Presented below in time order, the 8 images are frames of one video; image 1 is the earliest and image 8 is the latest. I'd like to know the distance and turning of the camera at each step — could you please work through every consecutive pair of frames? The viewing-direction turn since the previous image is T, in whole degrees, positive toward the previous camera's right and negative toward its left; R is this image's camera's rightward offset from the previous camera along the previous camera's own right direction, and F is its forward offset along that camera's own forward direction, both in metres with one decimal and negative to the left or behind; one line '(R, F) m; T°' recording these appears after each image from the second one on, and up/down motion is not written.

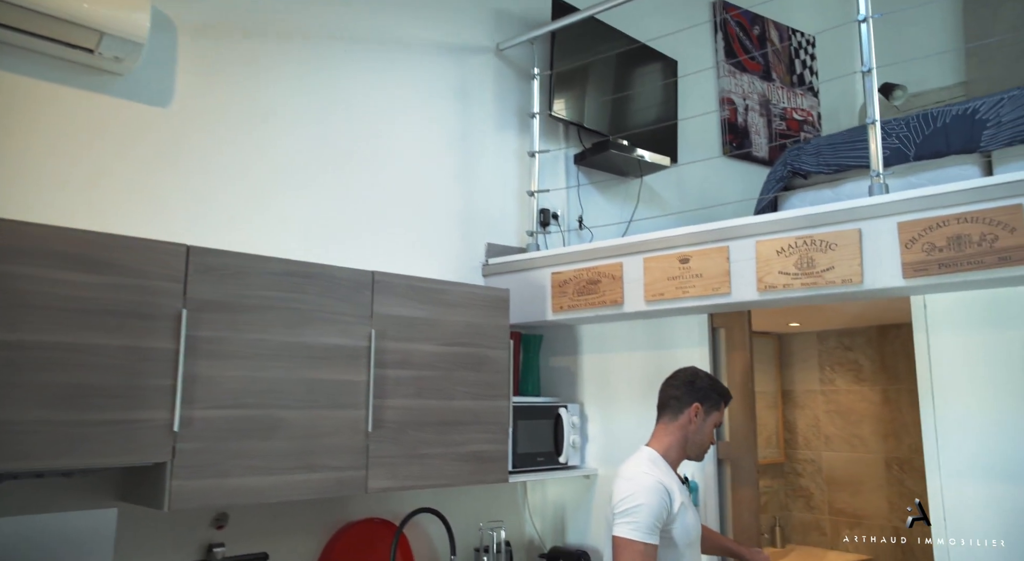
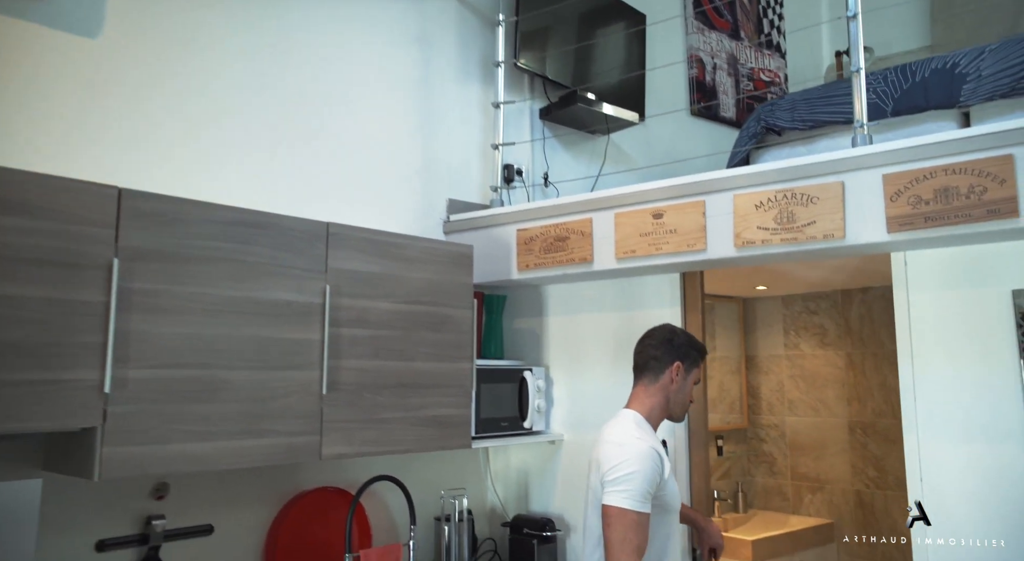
(0.0, +0.2) m; +3°
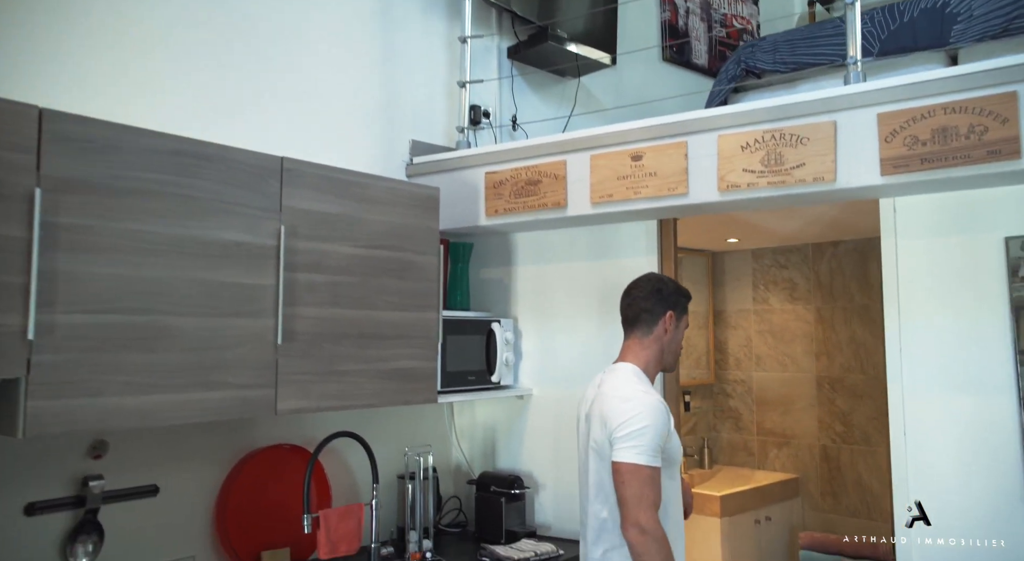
(0.0, +0.2) m; +3°
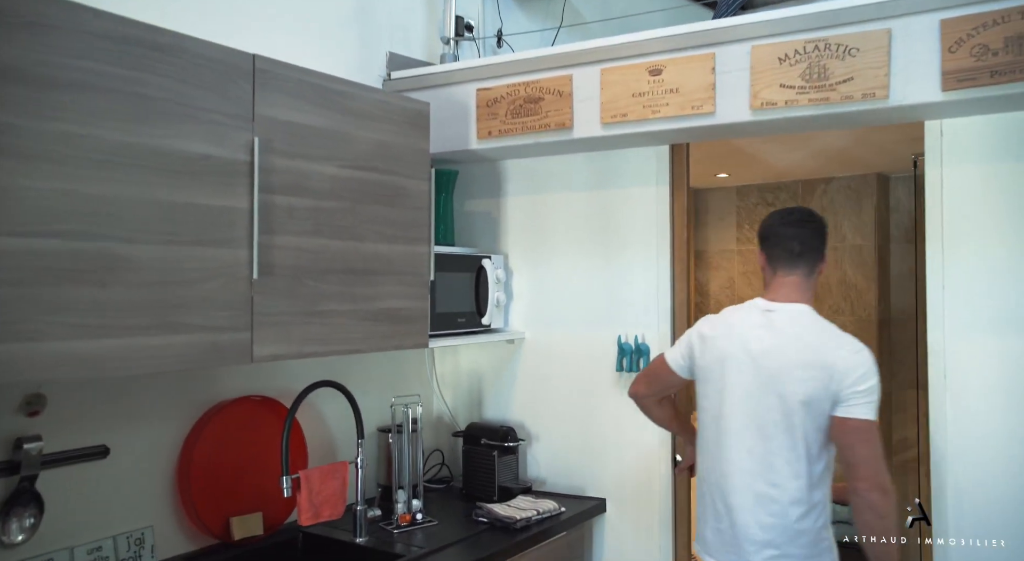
(-0.2, +0.3) m; +5°
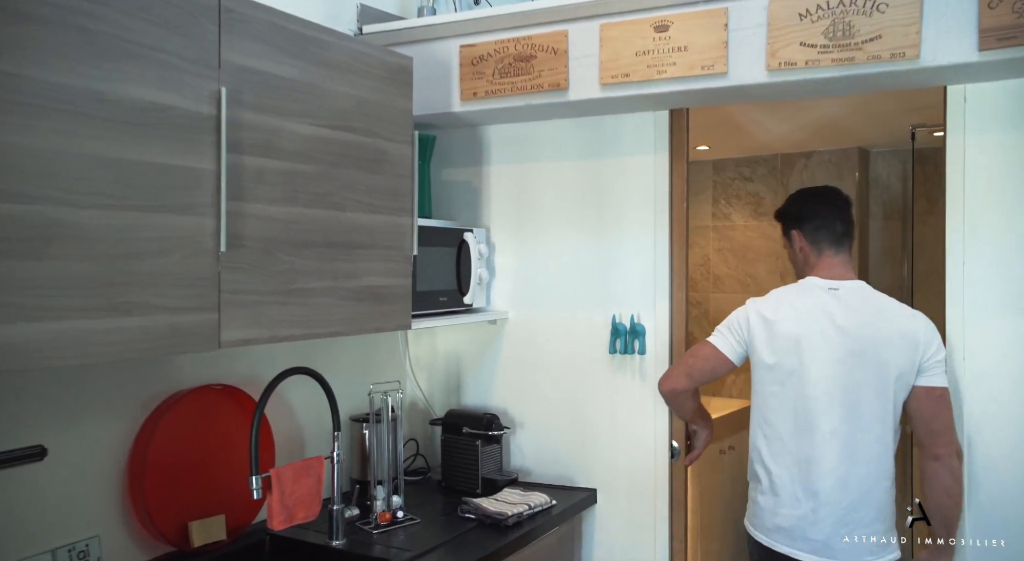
(-0.1, +0.2) m; +4°
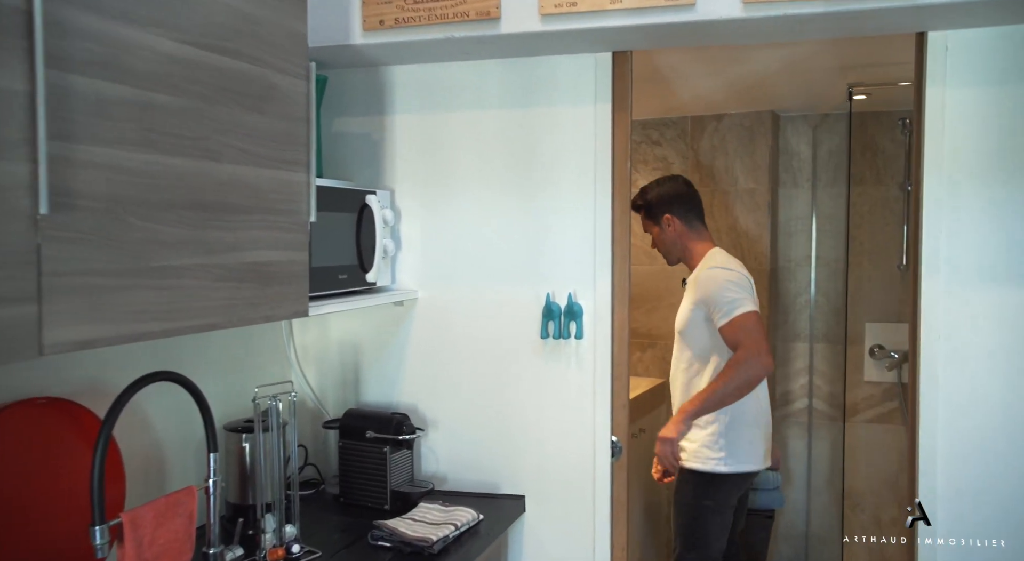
(-0.1, +0.4) m; +10°
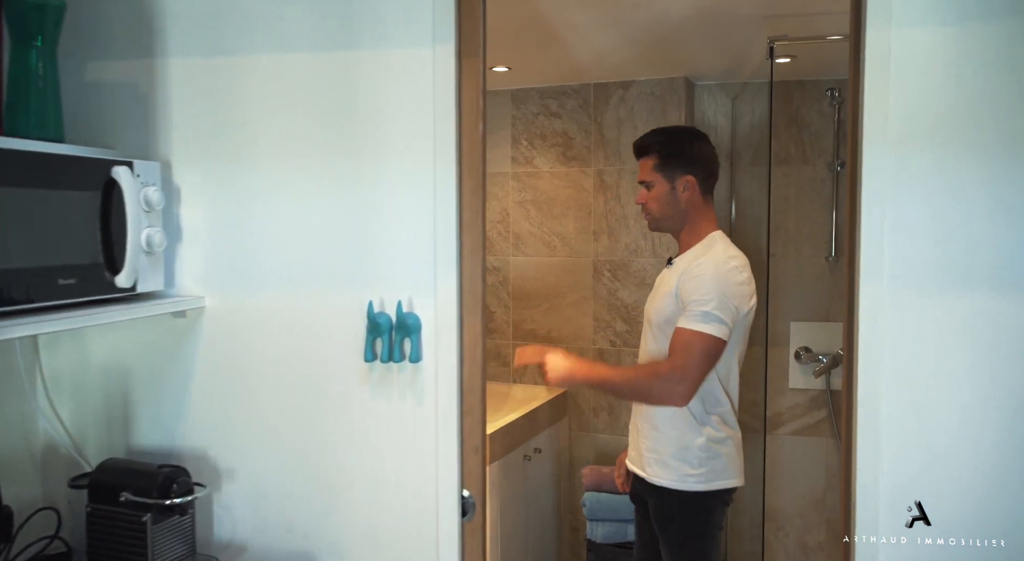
(+0.2, +0.5) m; +5°
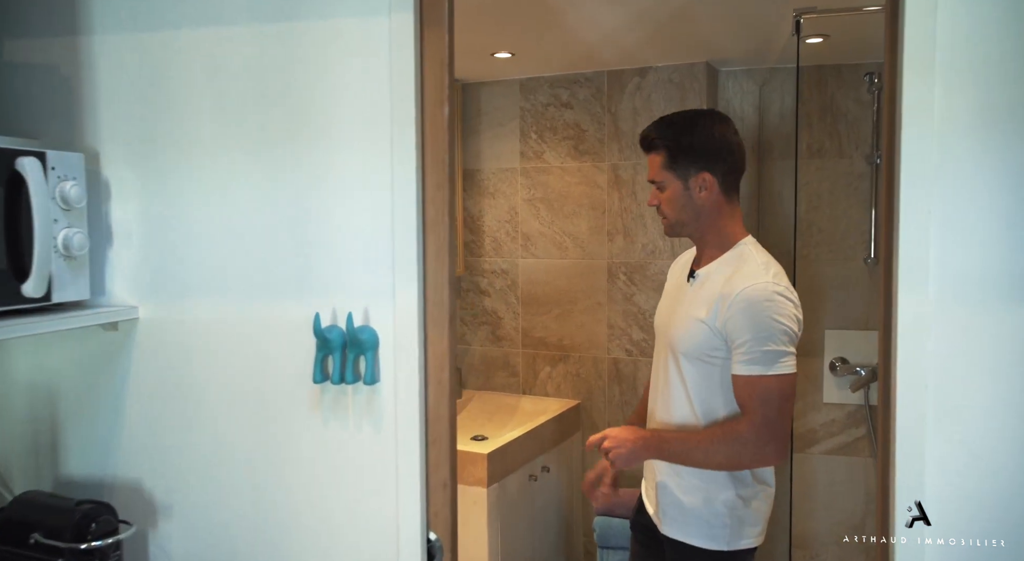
(+0.1, +0.2) m; -3°
